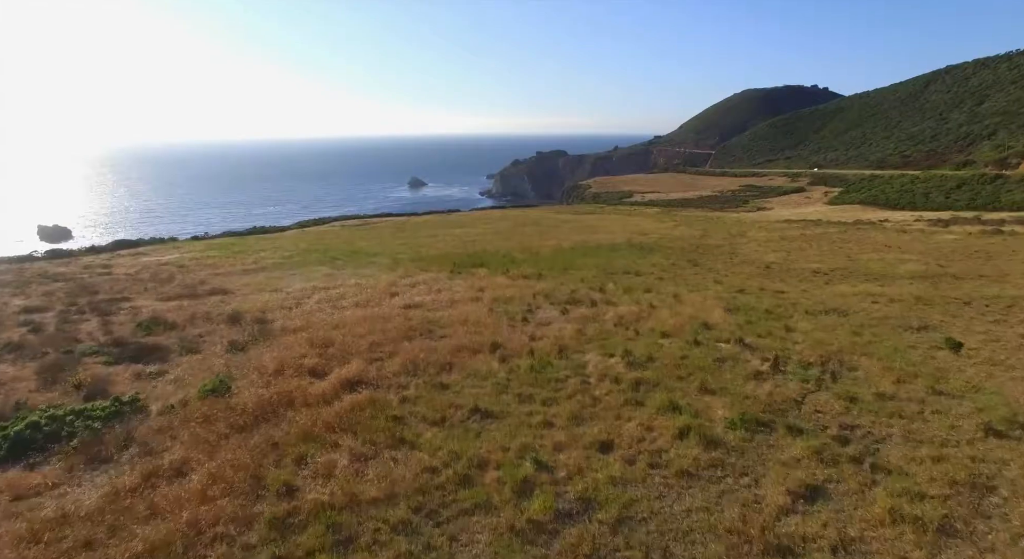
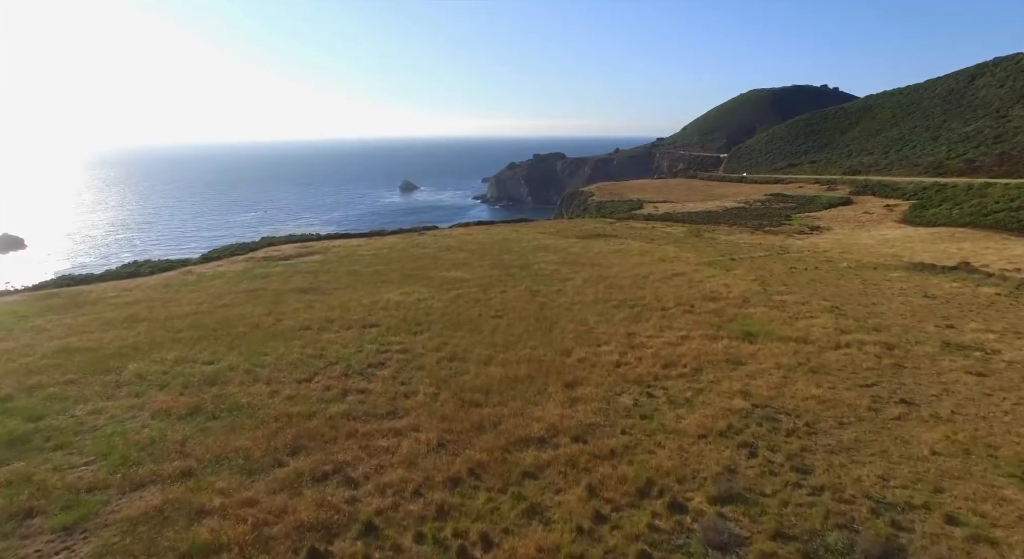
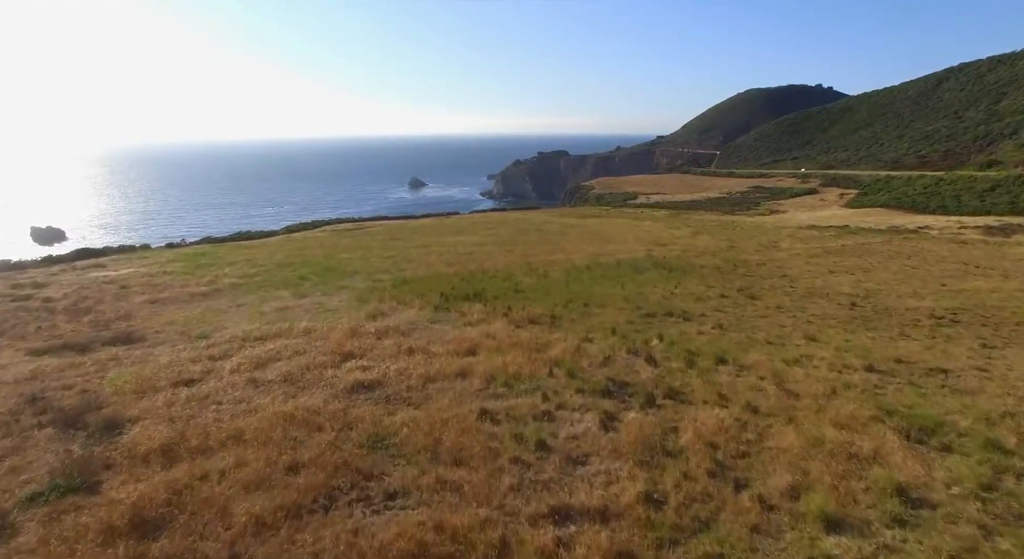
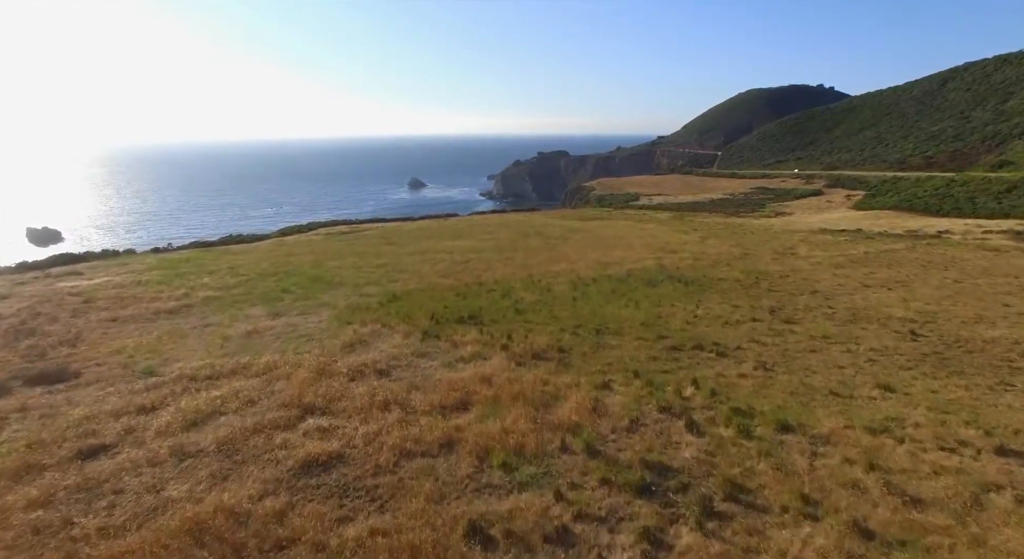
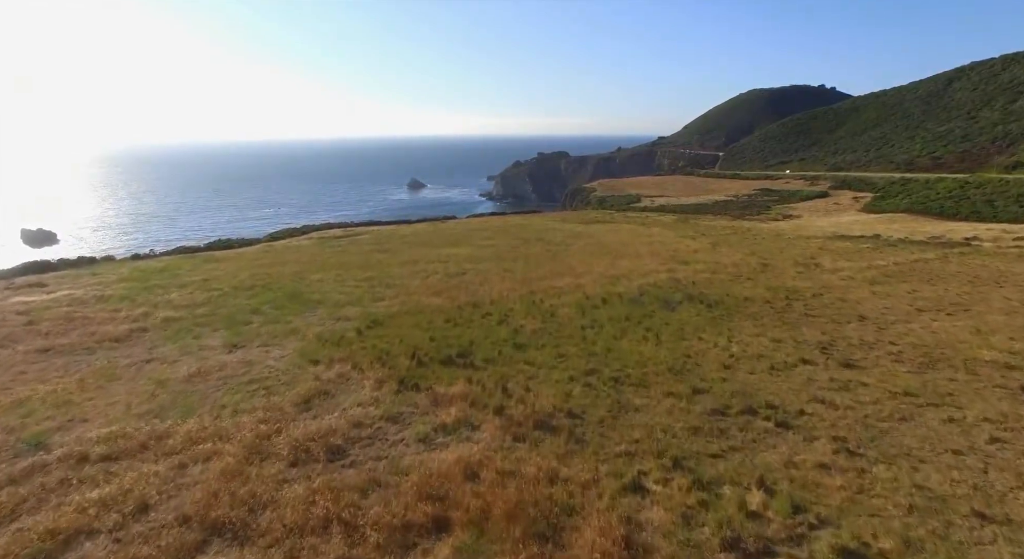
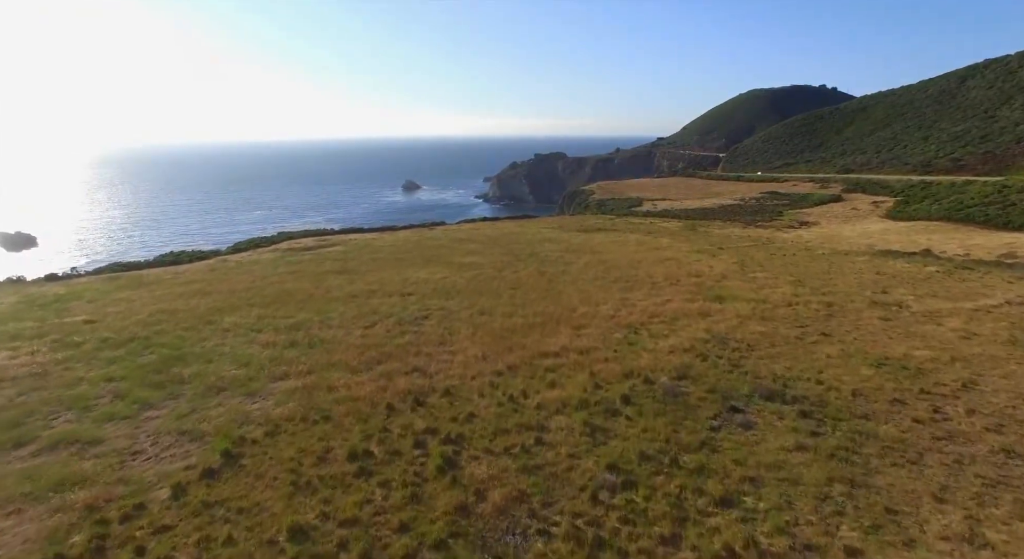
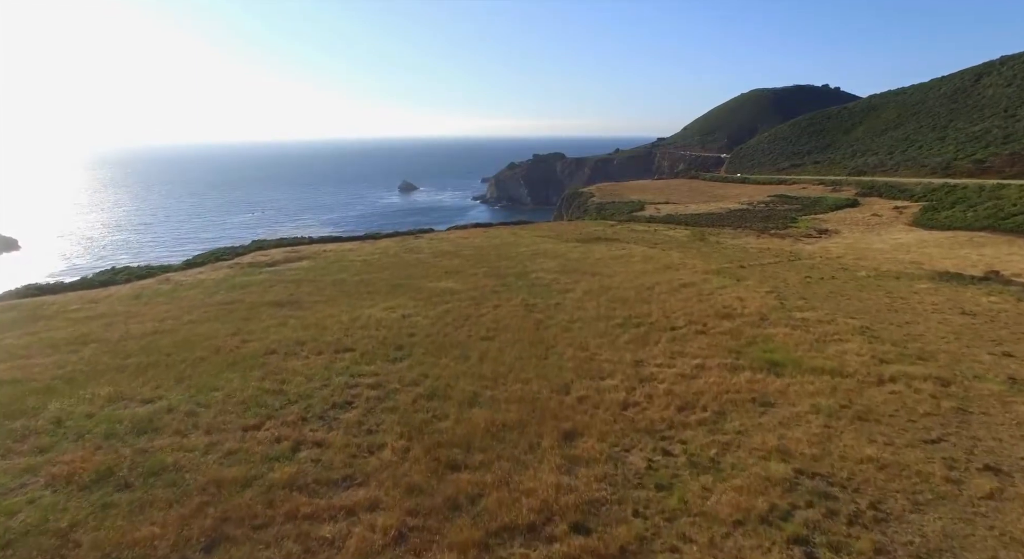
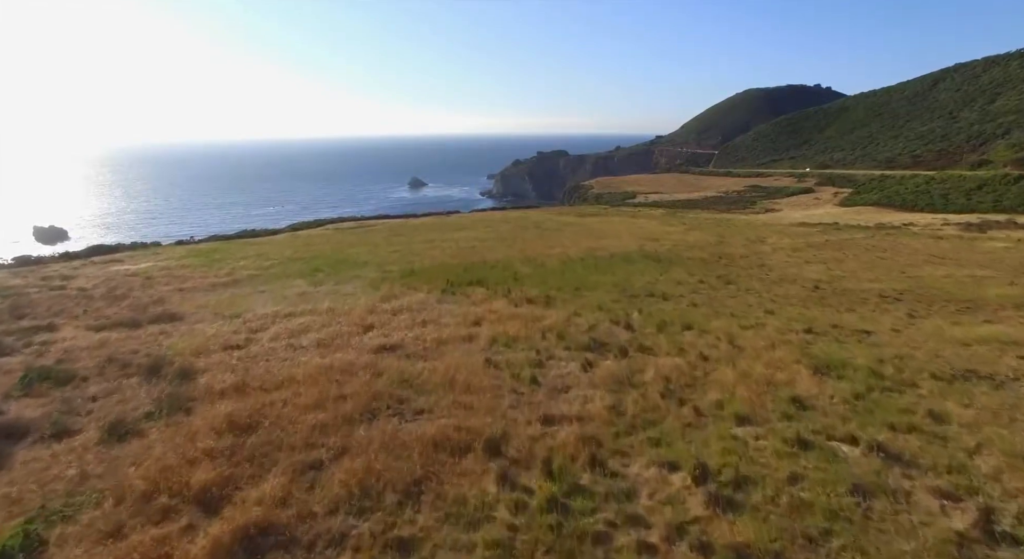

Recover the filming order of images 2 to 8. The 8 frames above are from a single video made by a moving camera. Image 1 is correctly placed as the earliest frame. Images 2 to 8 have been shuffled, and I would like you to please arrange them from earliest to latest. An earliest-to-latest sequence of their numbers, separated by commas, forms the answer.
8, 3, 4, 5, 6, 2, 7
